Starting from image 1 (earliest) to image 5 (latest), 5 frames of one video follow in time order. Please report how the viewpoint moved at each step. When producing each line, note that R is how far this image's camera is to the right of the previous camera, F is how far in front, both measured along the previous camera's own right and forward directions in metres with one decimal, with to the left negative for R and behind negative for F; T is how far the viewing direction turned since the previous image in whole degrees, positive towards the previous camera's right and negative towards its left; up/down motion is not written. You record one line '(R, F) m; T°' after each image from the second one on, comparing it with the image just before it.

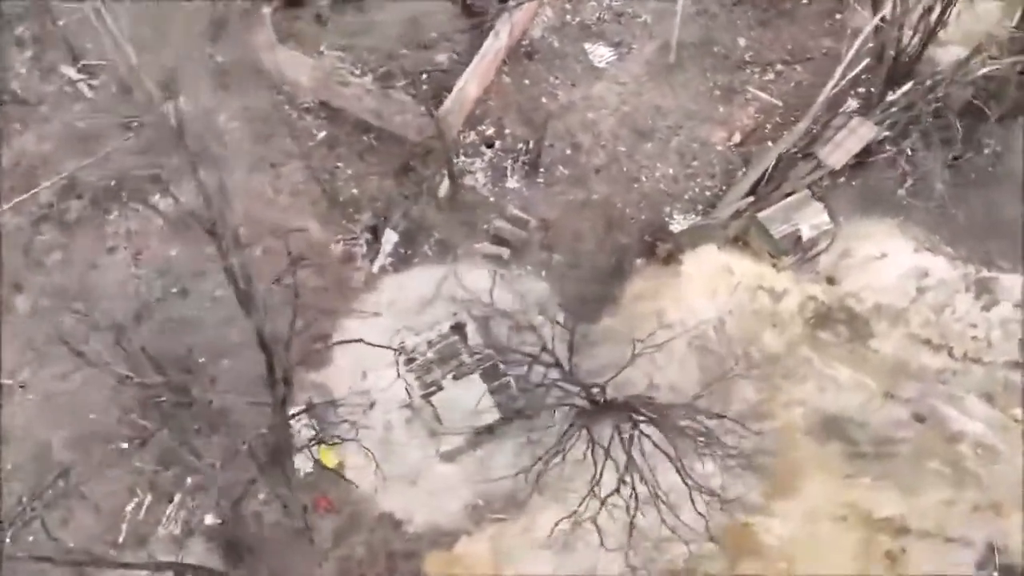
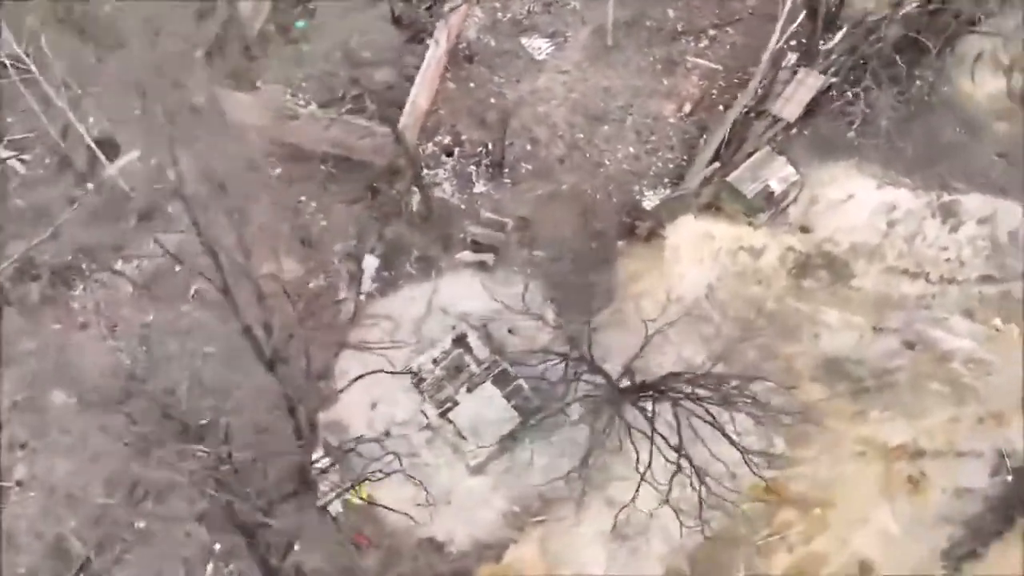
(-0.5, 0.0) m; +5°
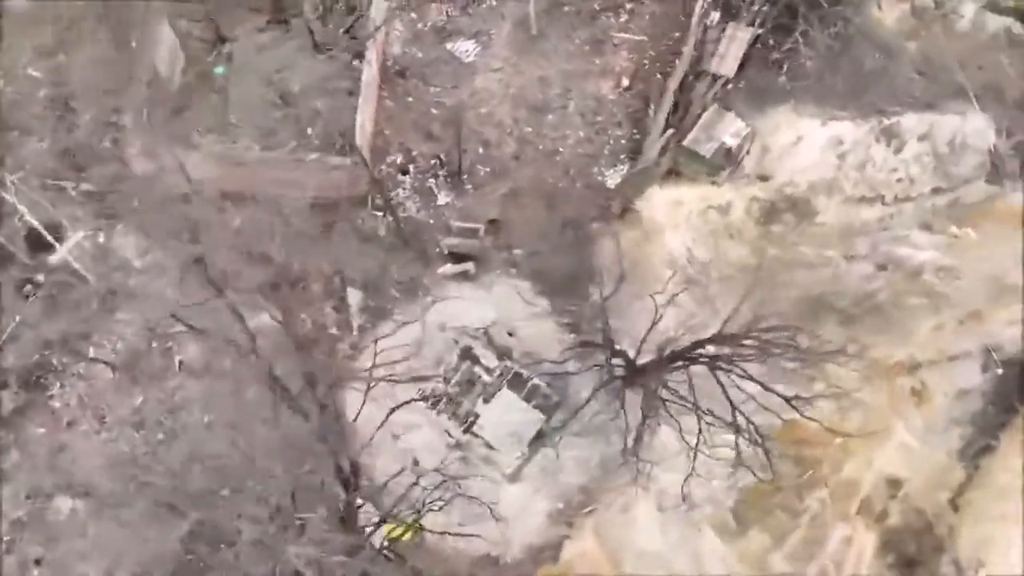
(-0.6, 0.0) m; +6°
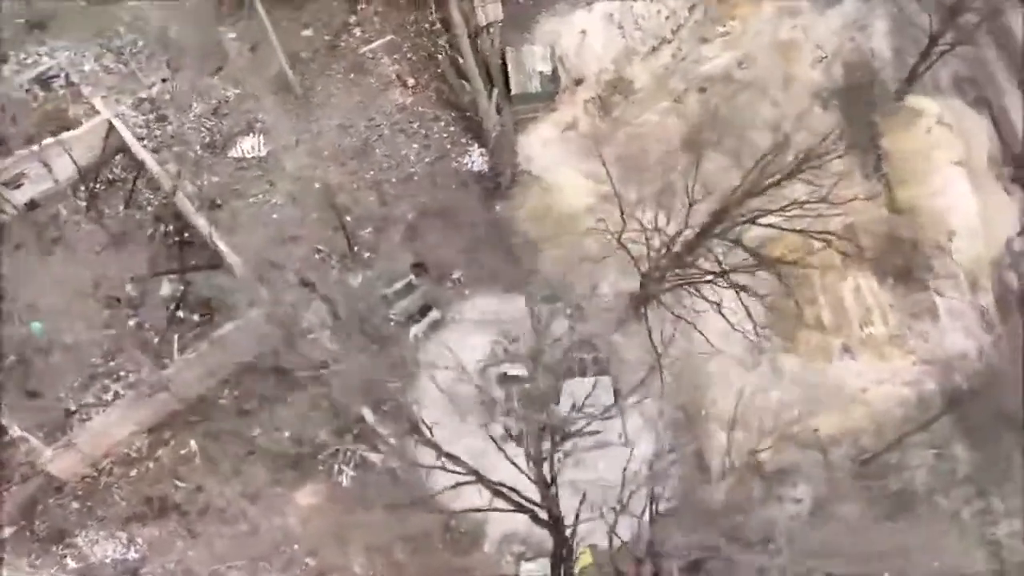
(-1.6, +0.4) m; +18°
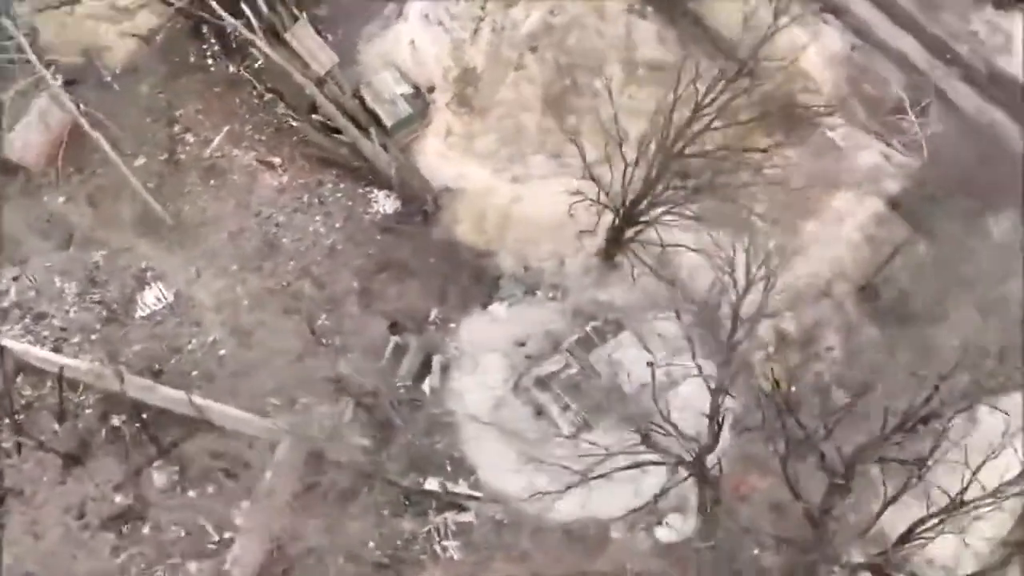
(-1.2, +0.2) m; +14°
